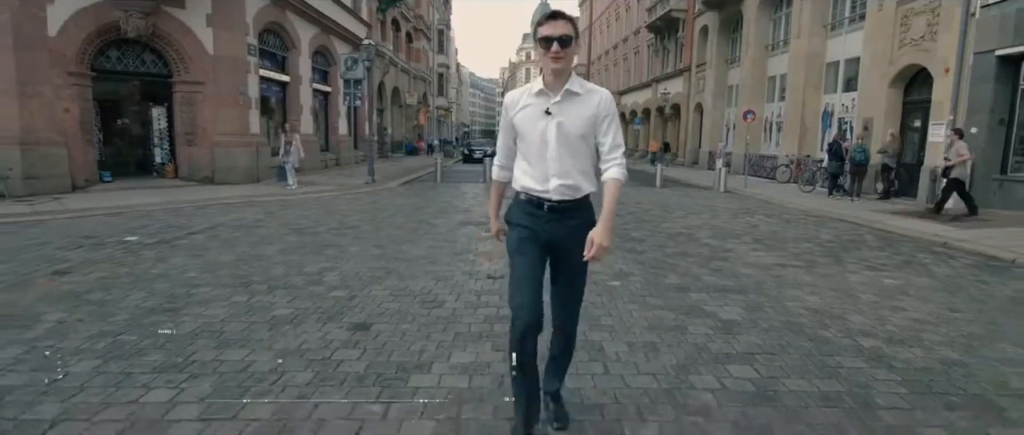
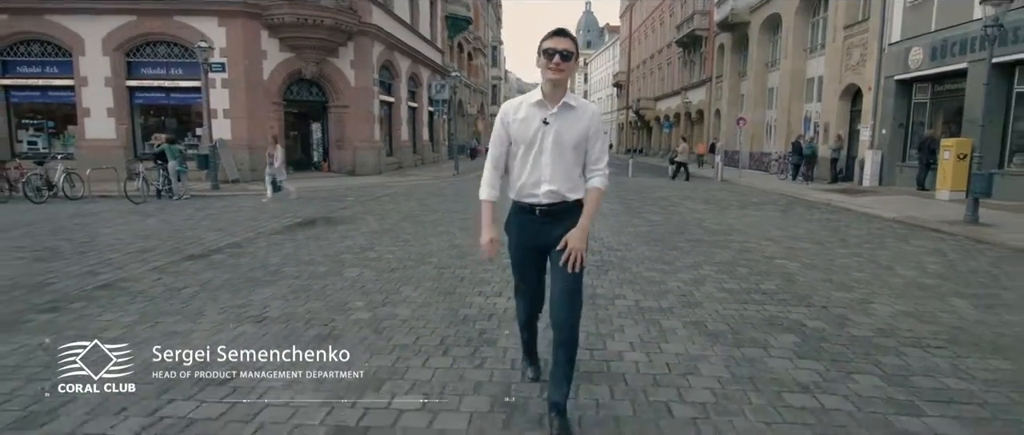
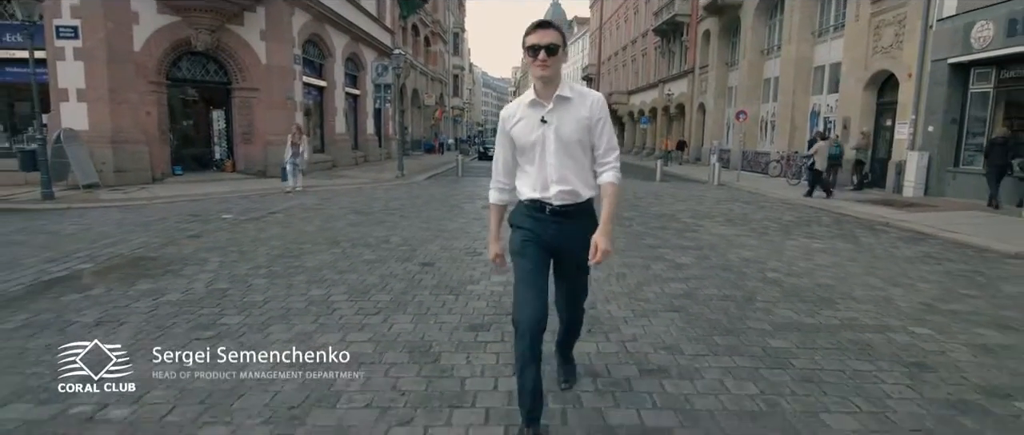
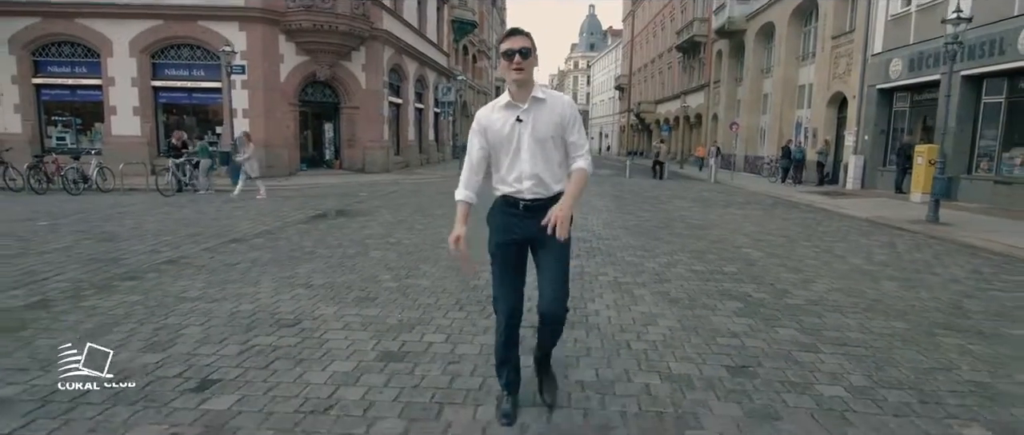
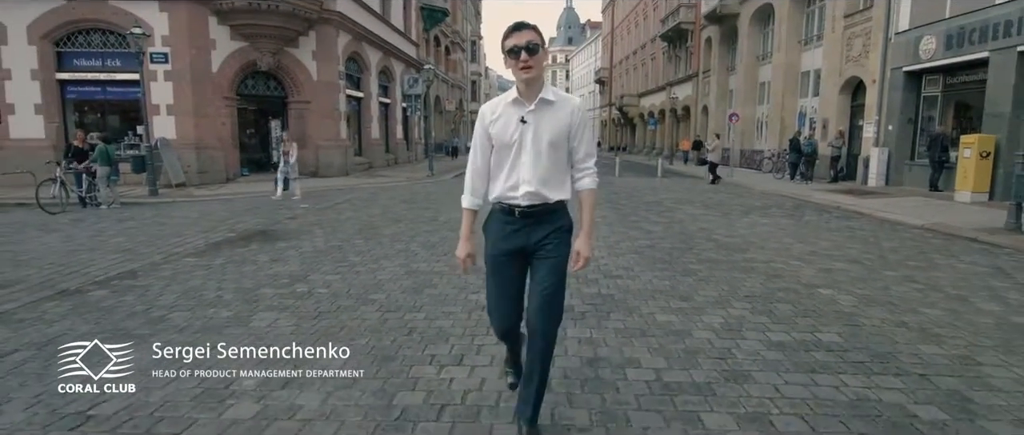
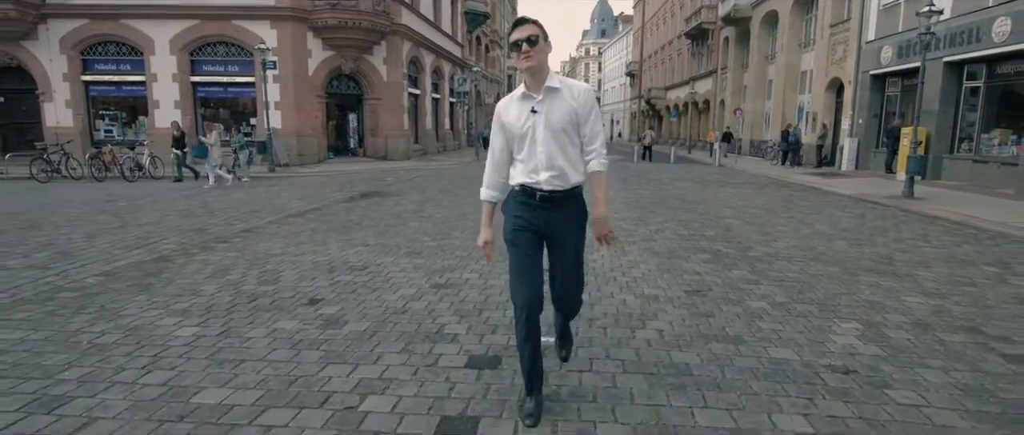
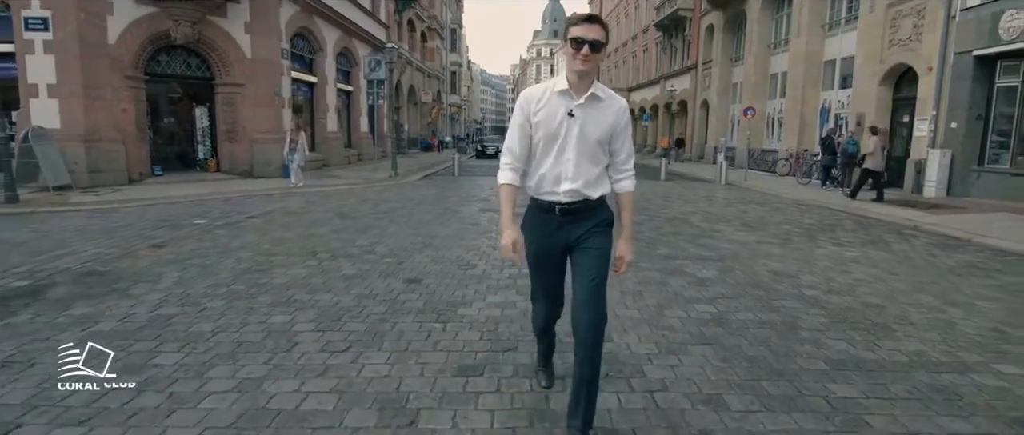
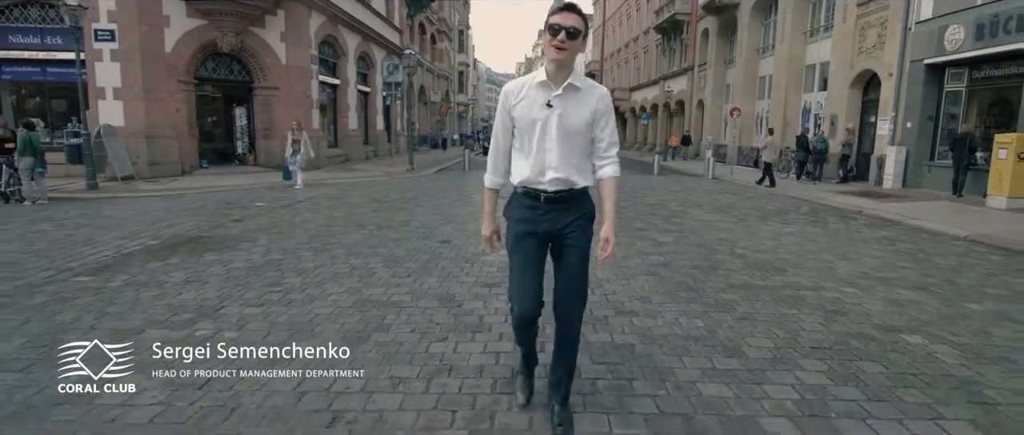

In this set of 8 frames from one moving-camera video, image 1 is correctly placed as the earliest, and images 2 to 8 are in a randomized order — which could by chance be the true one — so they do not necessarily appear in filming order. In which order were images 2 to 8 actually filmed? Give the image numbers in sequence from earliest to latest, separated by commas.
7, 3, 8, 5, 2, 4, 6
